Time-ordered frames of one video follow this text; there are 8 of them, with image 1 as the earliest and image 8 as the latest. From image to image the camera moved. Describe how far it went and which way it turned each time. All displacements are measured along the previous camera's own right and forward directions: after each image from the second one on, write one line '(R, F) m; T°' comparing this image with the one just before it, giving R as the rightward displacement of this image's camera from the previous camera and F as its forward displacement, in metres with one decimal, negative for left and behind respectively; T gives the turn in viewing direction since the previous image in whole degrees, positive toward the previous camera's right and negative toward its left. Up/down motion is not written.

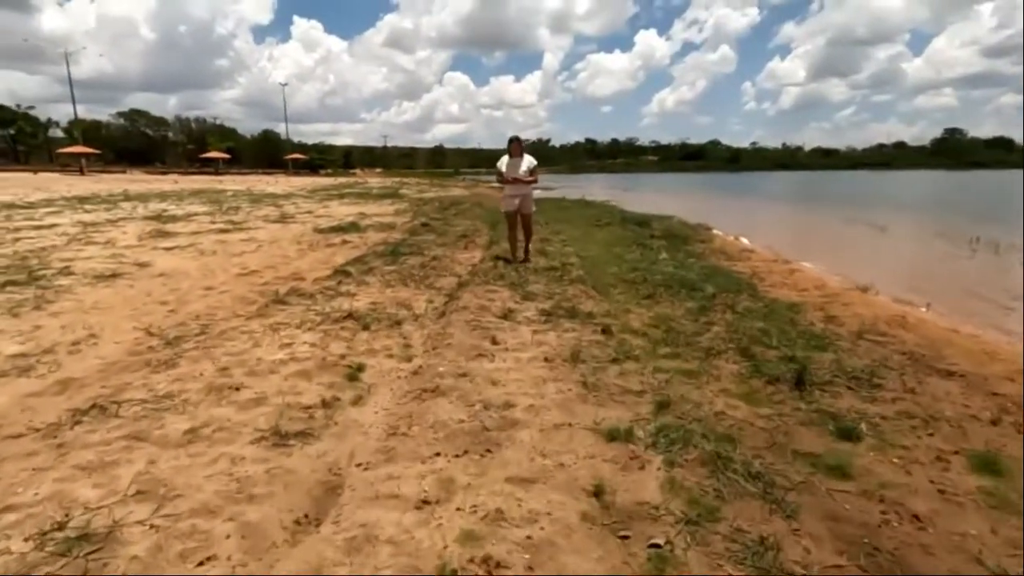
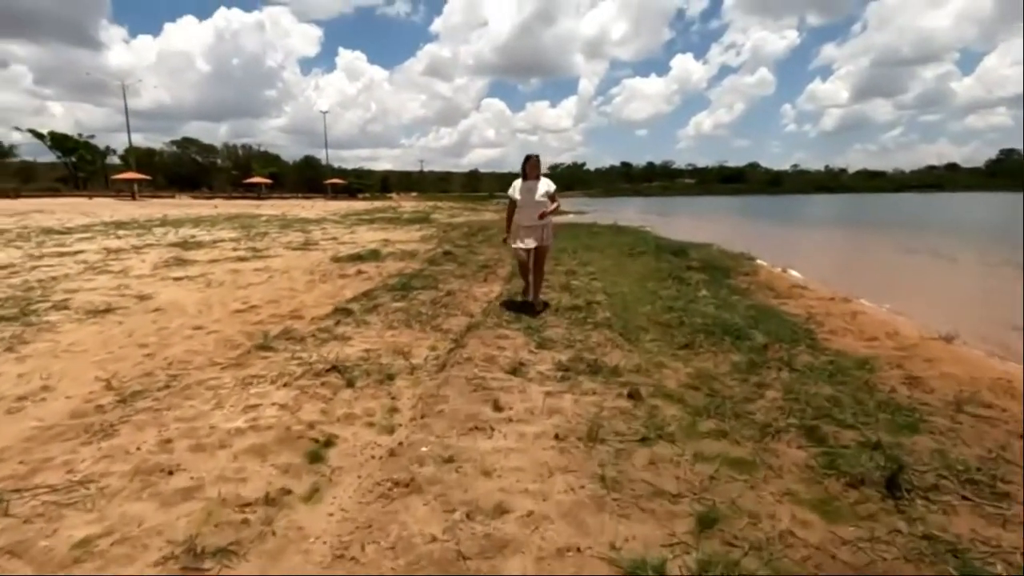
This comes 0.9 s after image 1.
(+0.2, +0.9) m; -4°
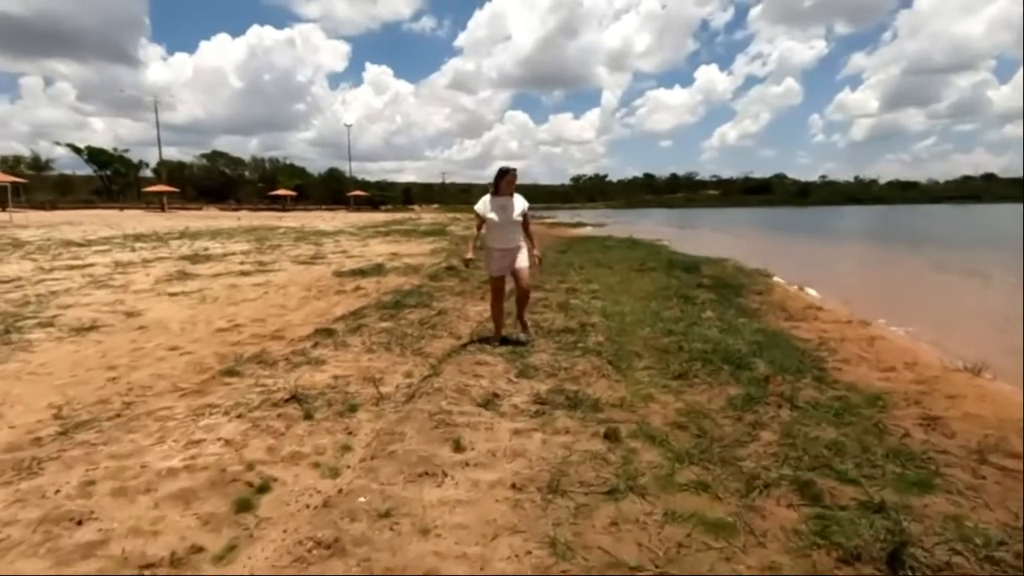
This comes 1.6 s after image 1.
(+0.5, +0.4) m; -2°
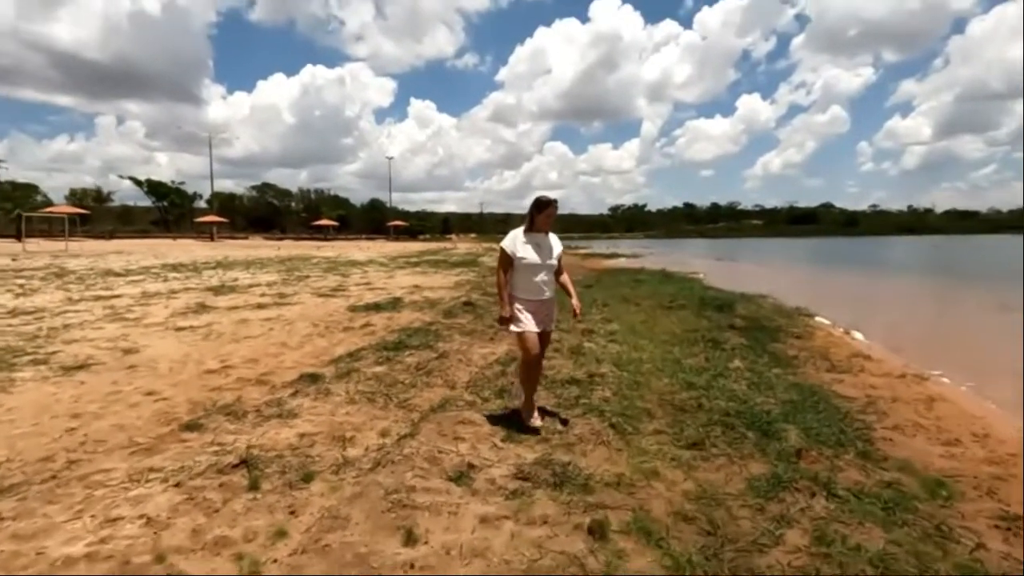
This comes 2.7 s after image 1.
(+0.5, +0.7) m; -4°
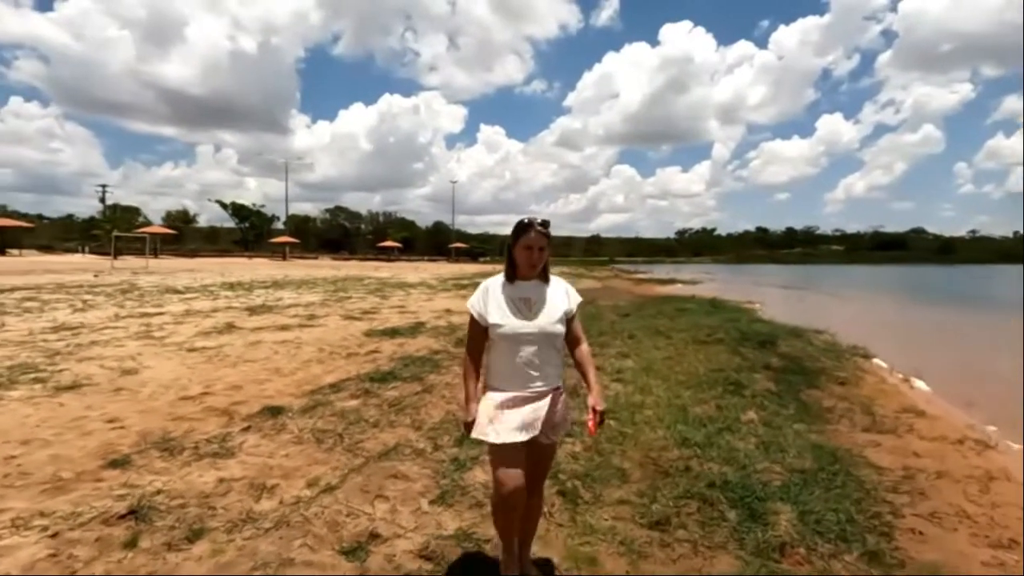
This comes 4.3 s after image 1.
(+1.0, +0.7) m; -7°
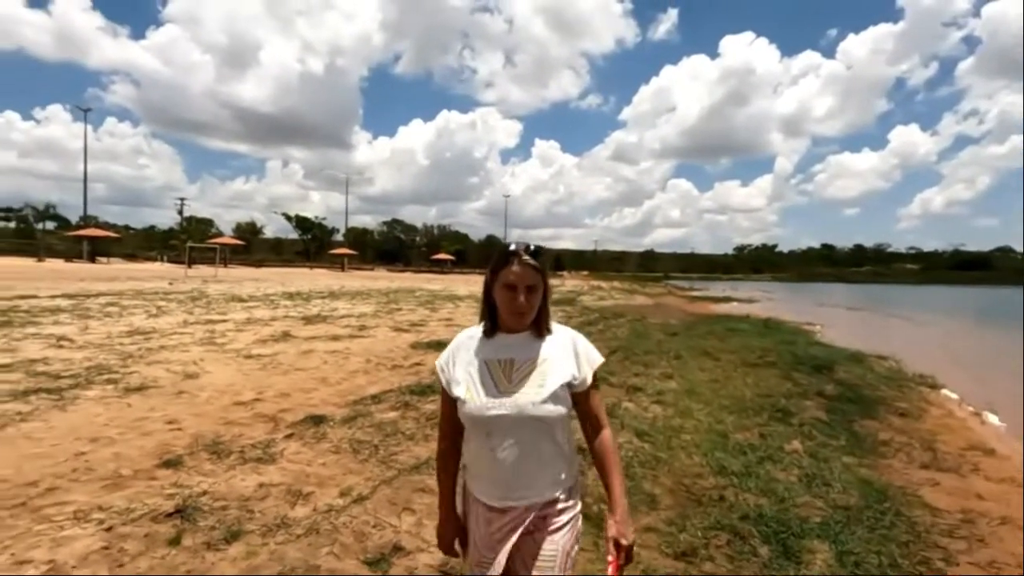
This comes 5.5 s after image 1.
(+0.2, 0.0) m; -6°
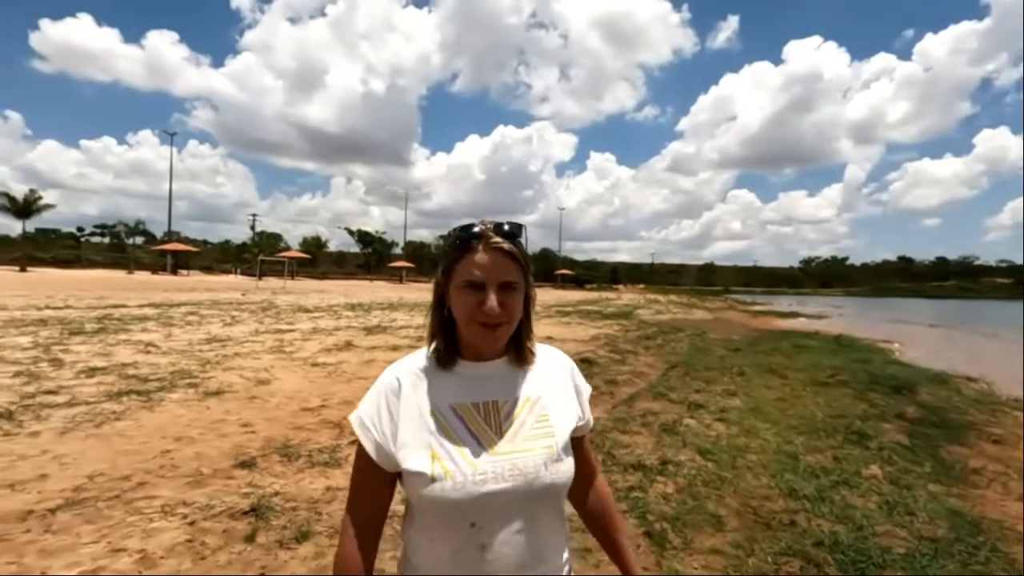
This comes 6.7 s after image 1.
(-0.1, 0.0) m; -6°
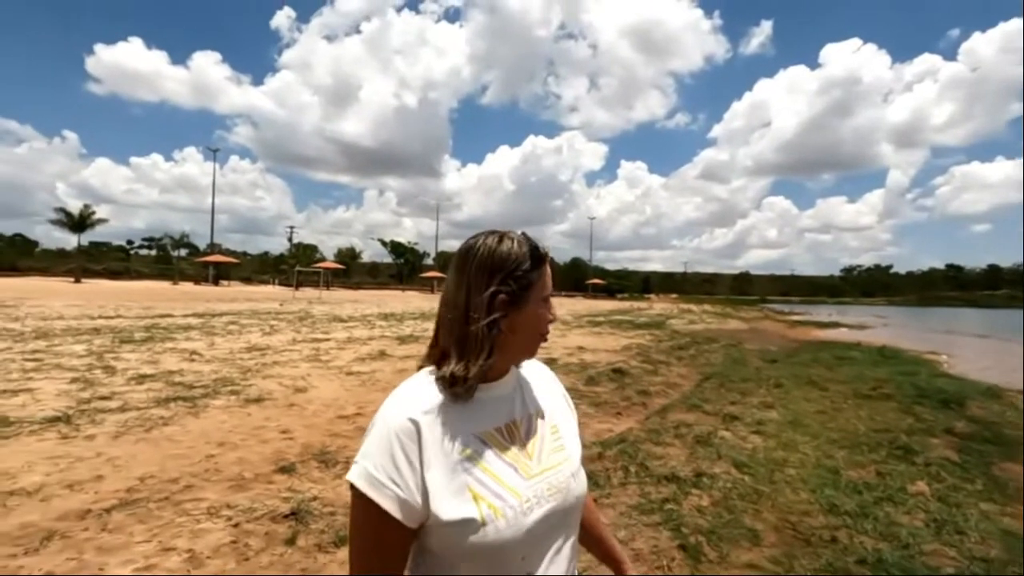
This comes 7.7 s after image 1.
(0.0, -0.1) m; -3°
